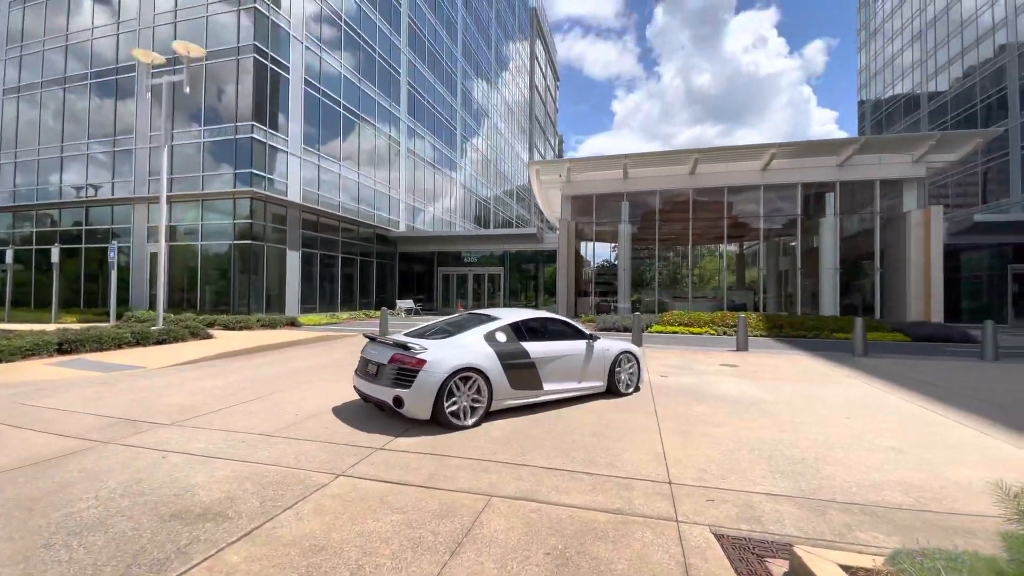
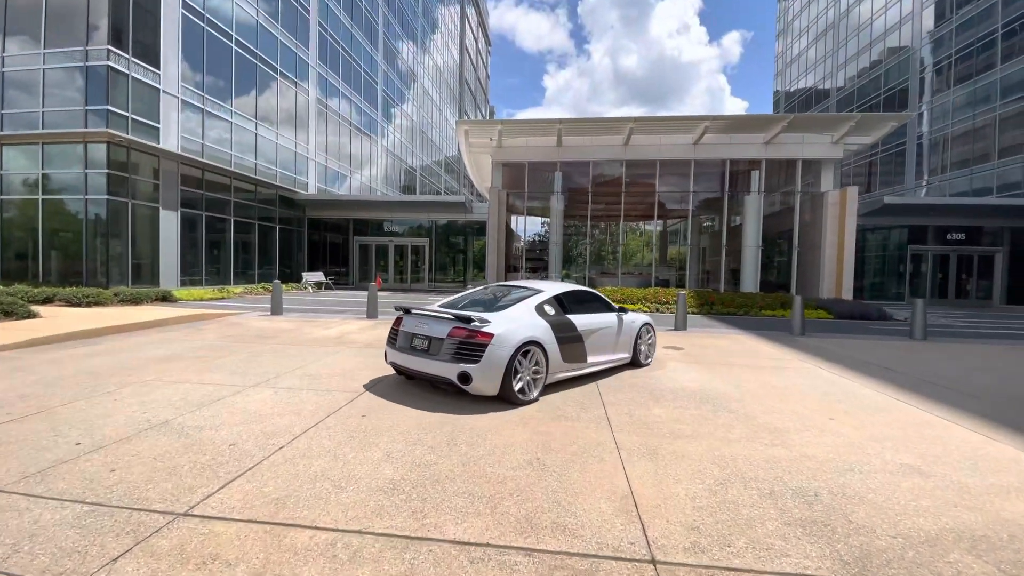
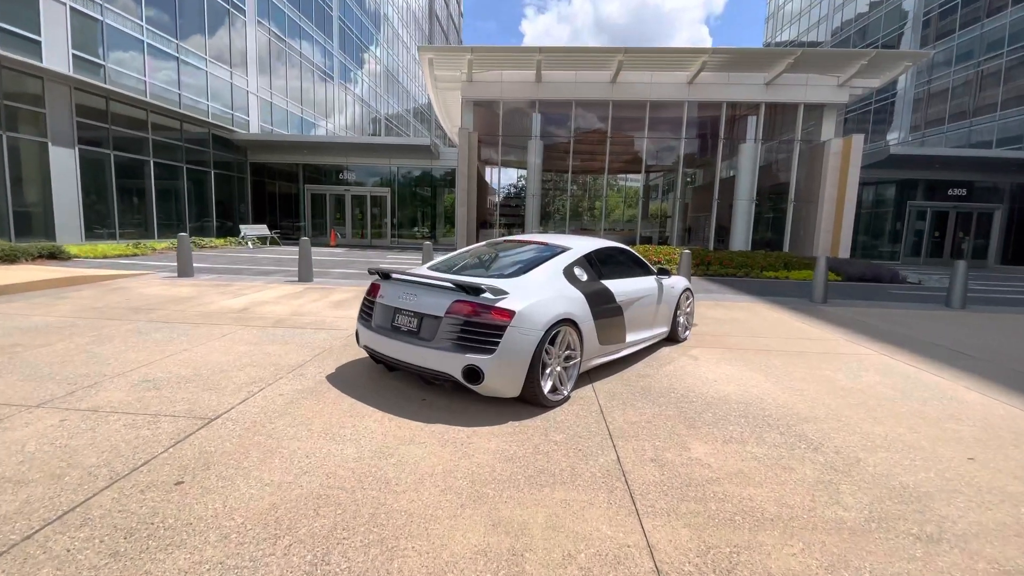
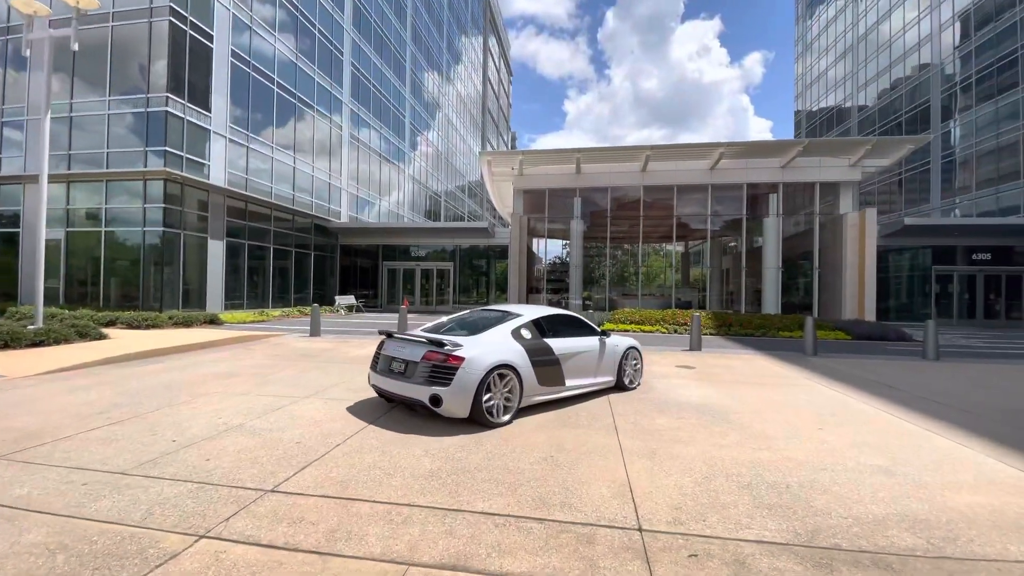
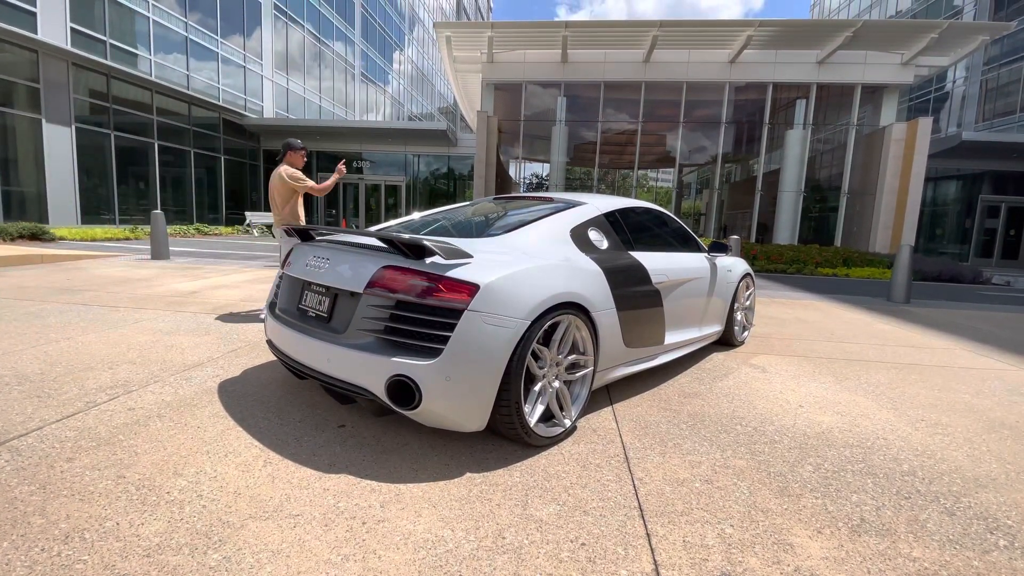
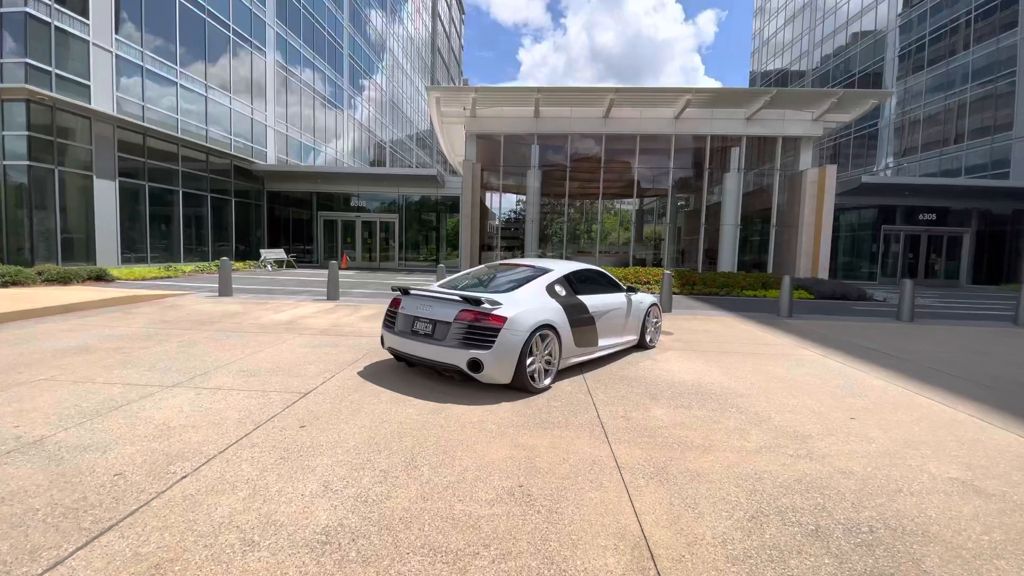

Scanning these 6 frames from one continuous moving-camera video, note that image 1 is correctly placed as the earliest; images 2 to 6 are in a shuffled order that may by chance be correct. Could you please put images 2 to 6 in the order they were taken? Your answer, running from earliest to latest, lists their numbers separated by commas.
4, 2, 6, 3, 5
